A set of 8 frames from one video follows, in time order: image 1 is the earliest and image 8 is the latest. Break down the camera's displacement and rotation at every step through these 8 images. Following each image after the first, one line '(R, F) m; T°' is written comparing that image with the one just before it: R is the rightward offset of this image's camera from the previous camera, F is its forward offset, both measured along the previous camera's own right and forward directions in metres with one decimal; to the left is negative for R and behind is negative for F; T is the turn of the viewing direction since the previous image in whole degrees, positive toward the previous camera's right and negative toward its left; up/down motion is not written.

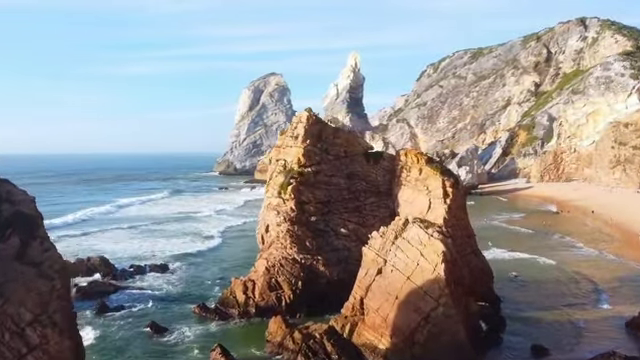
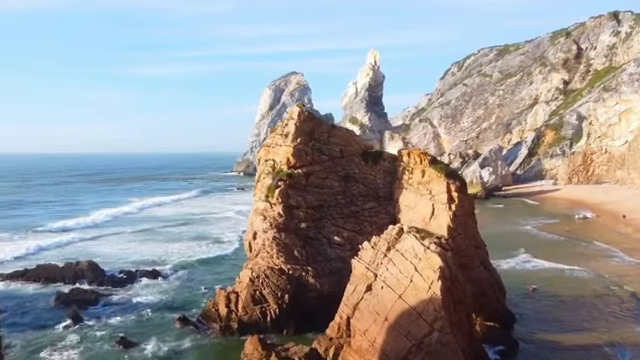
(+1.5, +2.6) m; -3°
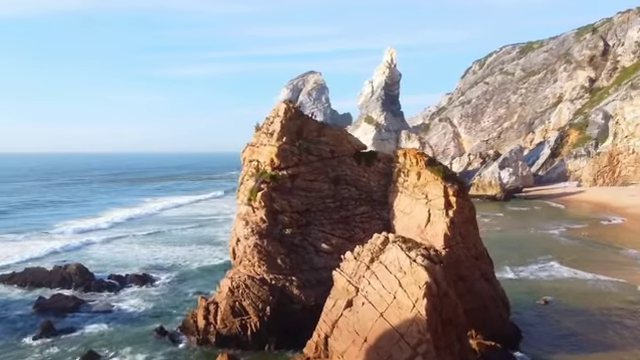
(+1.4, +2.0) m; -2°
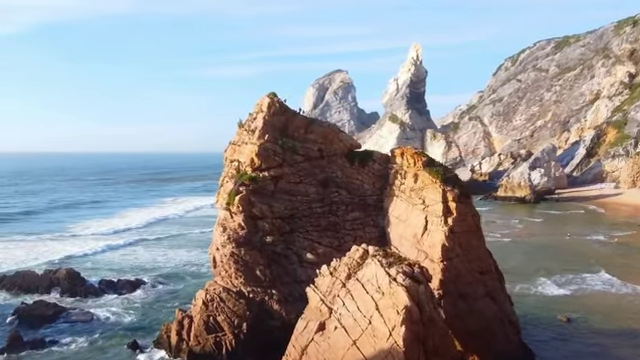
(+1.6, +2.5) m; -3°
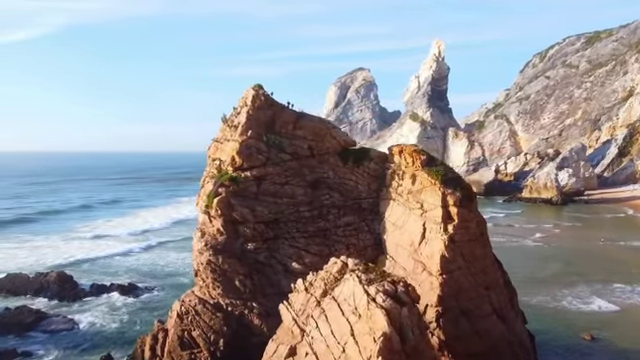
(+1.2, +2.1) m; -3°
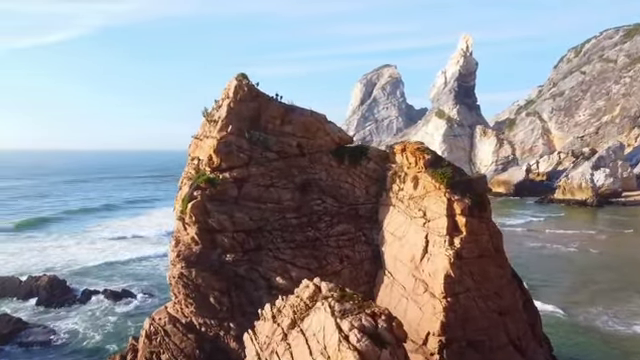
(+1.1, +2.4) m; -3°
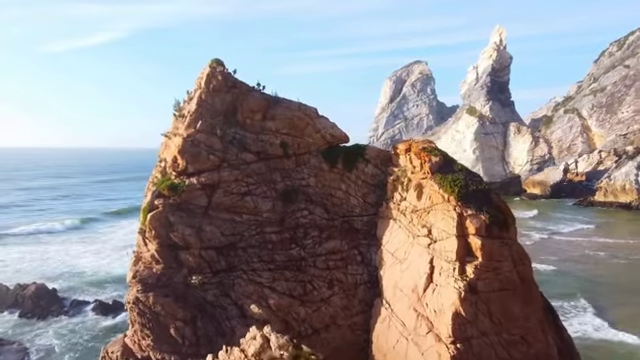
(+1.0, +2.9) m; -3°
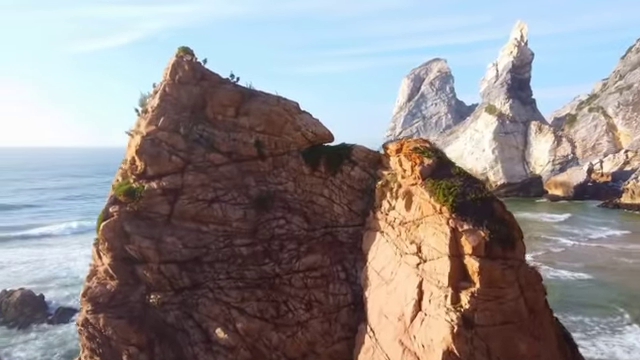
(+0.8, +1.8) m; -2°
